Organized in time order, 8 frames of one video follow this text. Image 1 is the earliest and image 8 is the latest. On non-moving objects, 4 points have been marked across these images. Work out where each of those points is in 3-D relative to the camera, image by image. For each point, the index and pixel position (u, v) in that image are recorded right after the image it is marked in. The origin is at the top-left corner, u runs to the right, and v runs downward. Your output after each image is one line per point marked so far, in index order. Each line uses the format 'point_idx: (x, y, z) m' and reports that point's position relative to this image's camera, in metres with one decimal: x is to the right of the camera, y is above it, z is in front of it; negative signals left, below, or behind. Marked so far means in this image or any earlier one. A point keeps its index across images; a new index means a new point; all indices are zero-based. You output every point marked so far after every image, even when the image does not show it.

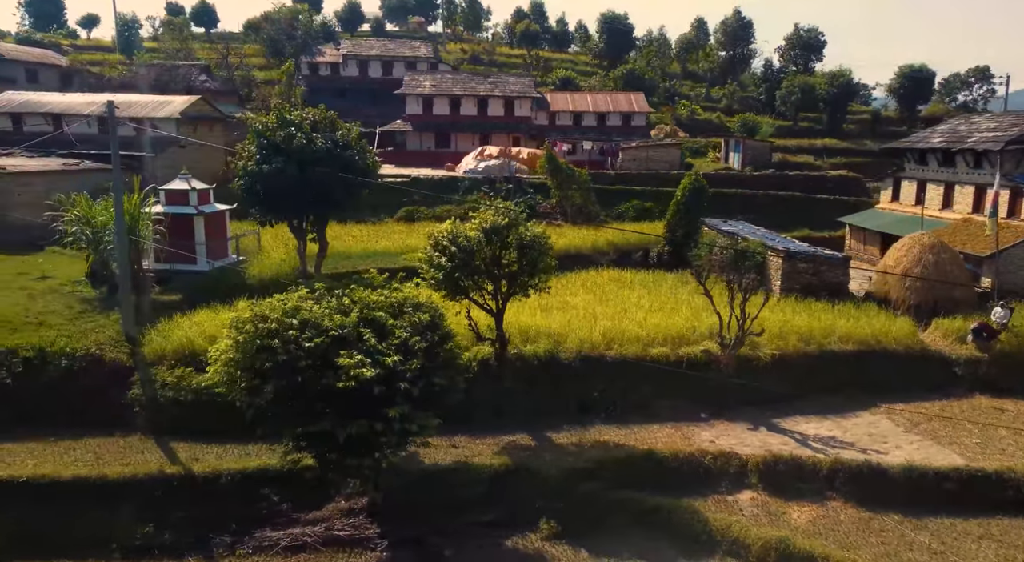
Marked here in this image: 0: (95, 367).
0: (-8.0, -1.7, +15.7) m
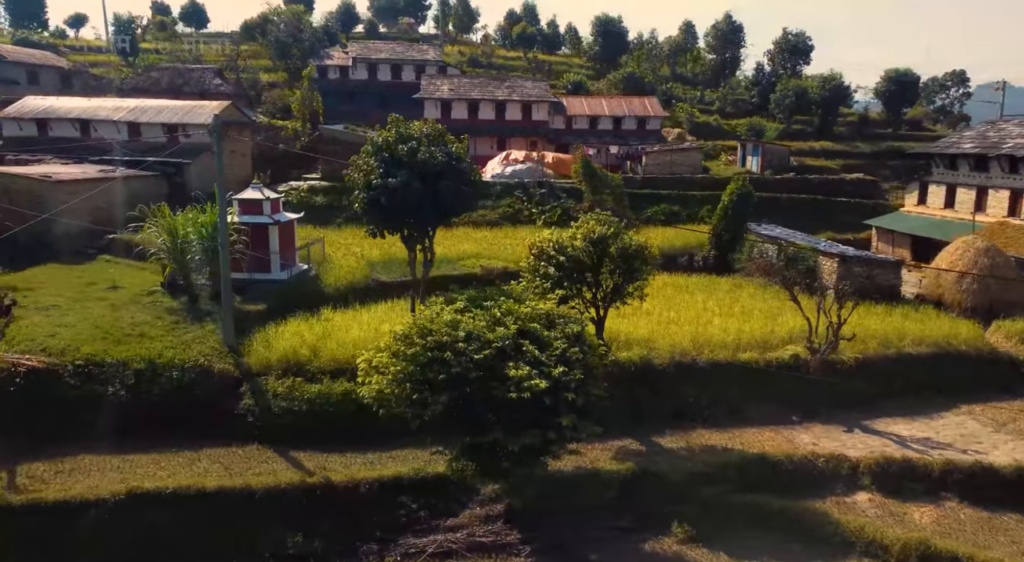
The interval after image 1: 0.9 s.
0: (-6.0, -1.9, +15.8) m
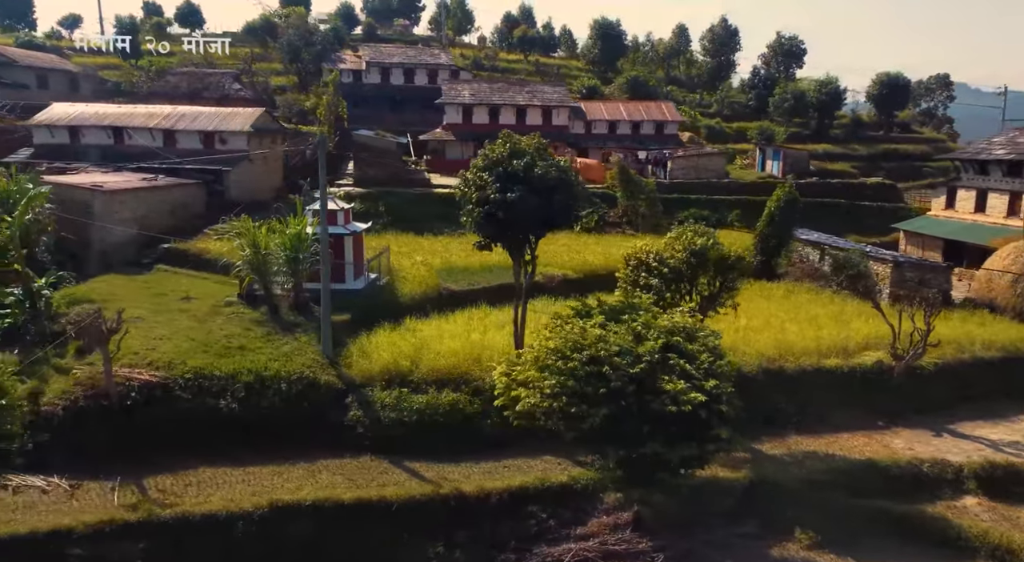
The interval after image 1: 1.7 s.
0: (-3.9, -2.1, +15.9) m
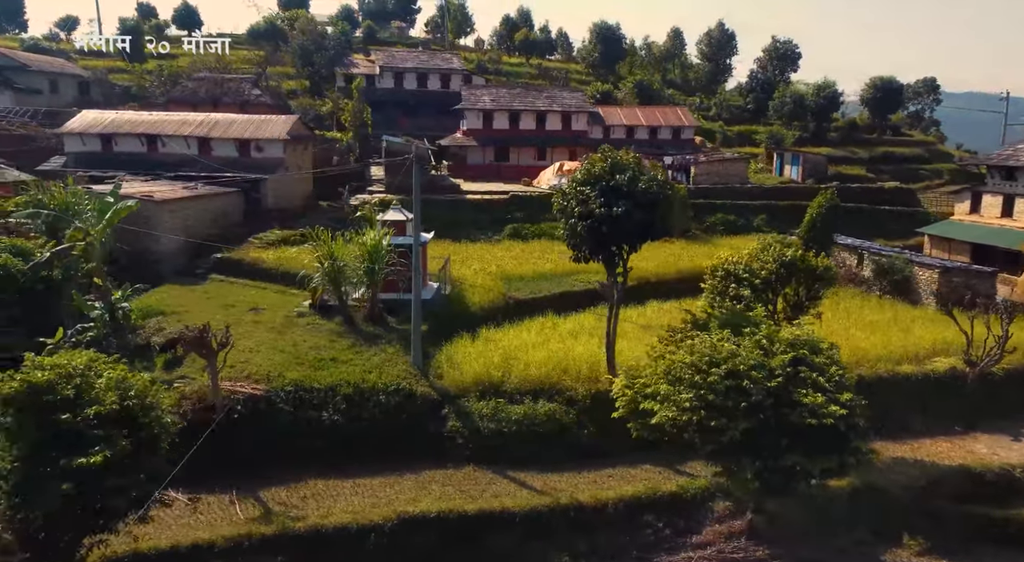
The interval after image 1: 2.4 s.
0: (-2.0, -2.4, +16.1) m
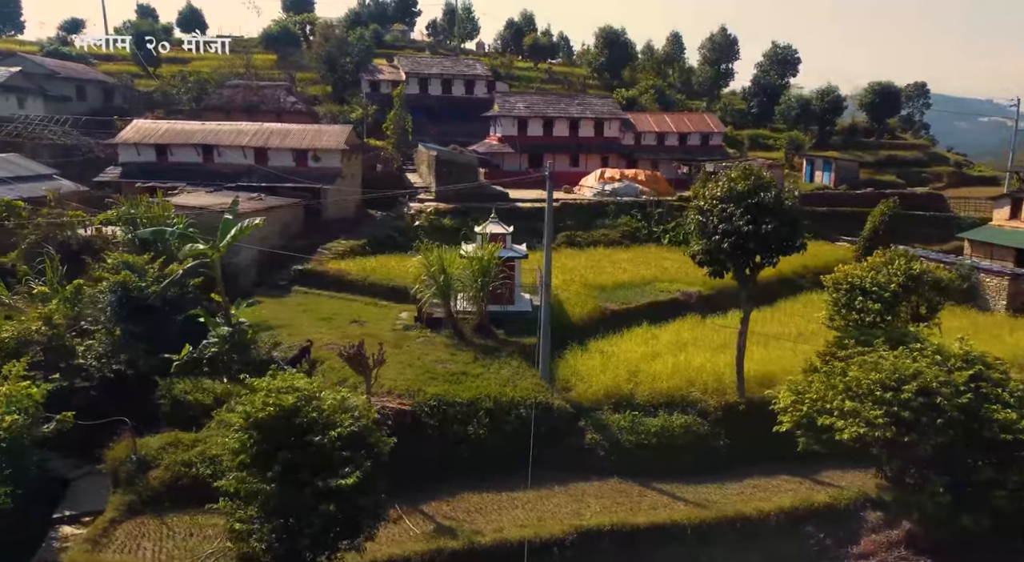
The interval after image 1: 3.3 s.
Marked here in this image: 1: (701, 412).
0: (+0.7, -2.7, +16.4) m
1: (+3.9, -2.7, +16.6) m
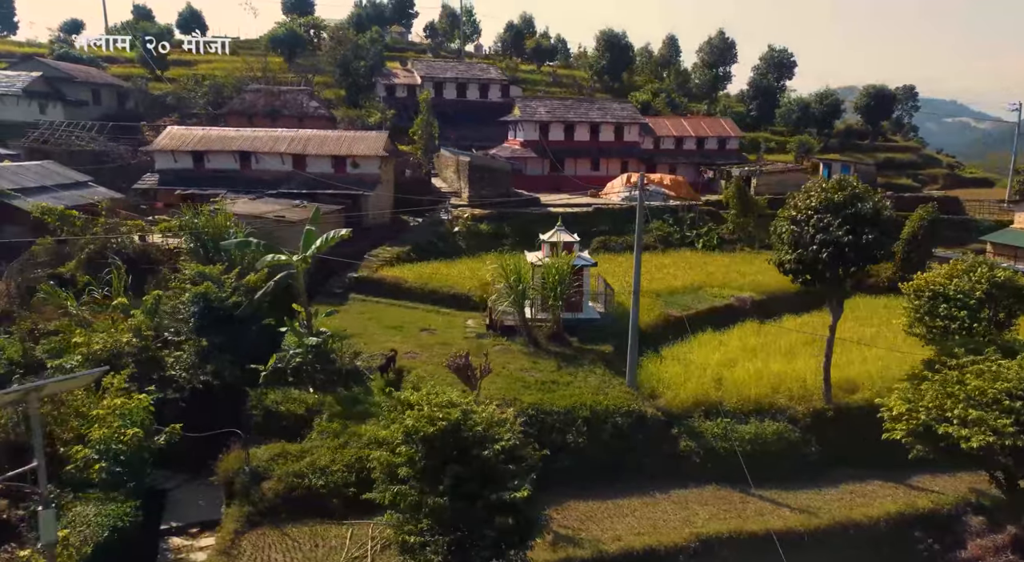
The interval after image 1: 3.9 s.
0: (+2.6, -2.9, +16.6) m
1: (+5.8, -2.9, +16.9) m
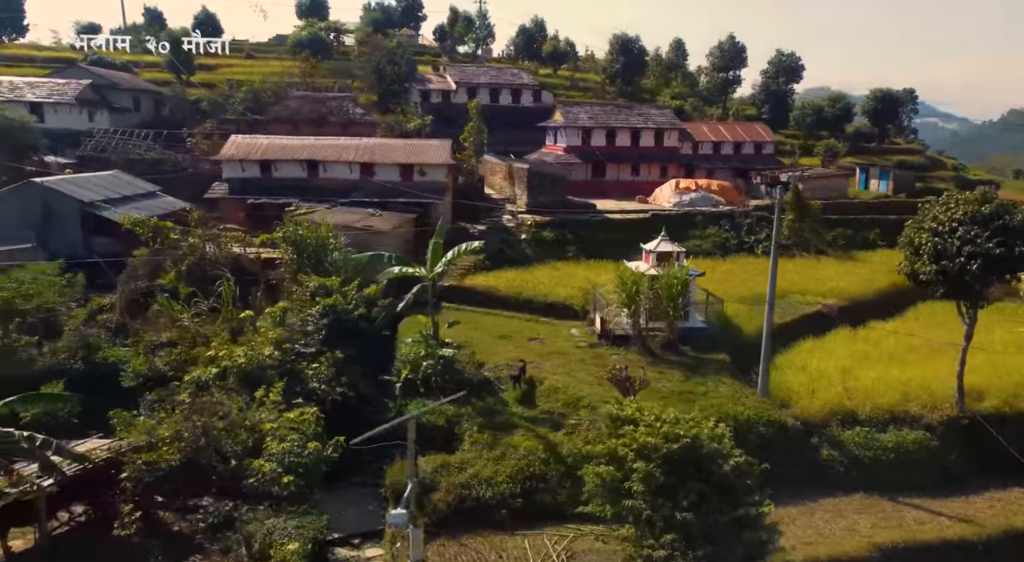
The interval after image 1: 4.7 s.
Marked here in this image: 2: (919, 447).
0: (+5.6, -3.1, +16.8) m
1: (+8.8, -3.1, +17.2) m
2: (+8.4, -3.4, +16.8) m
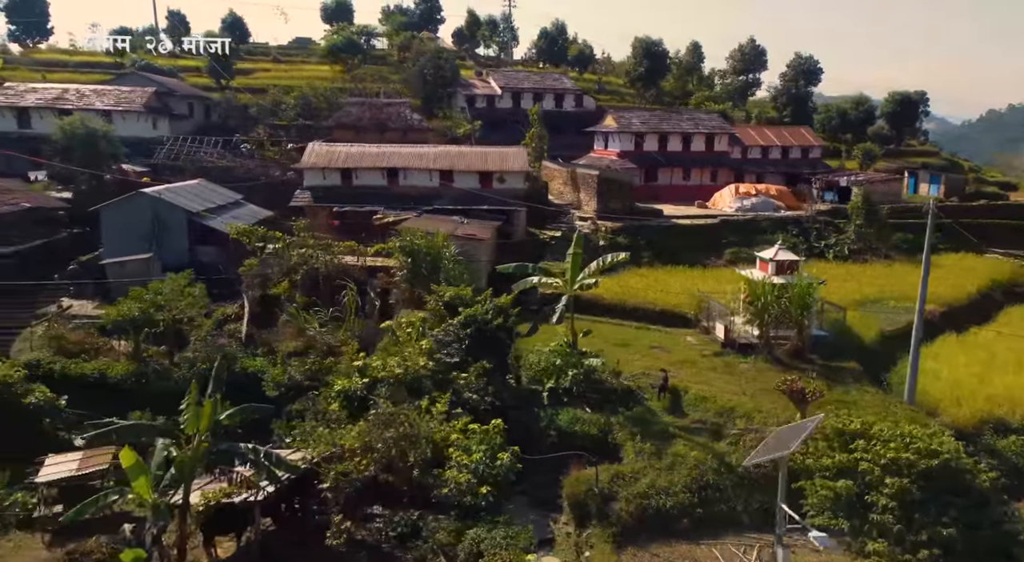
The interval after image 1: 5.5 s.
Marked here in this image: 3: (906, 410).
0: (+9.0, -3.3, +17.0) m
1: (+12.1, -3.3, +17.4) m
2: (+11.7, -3.6, +17.0) m
3: (+8.6, -2.8, +17.9) m
